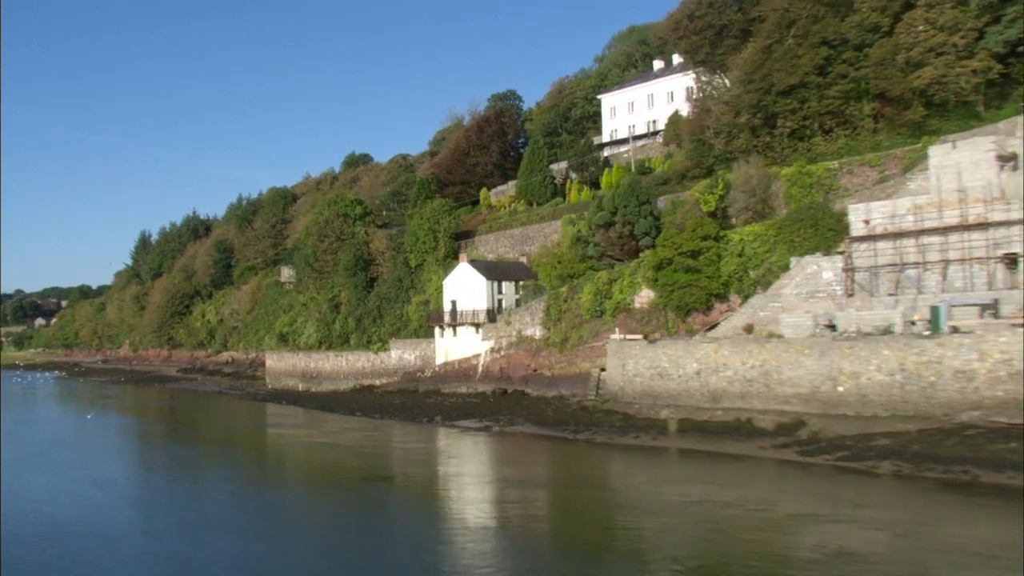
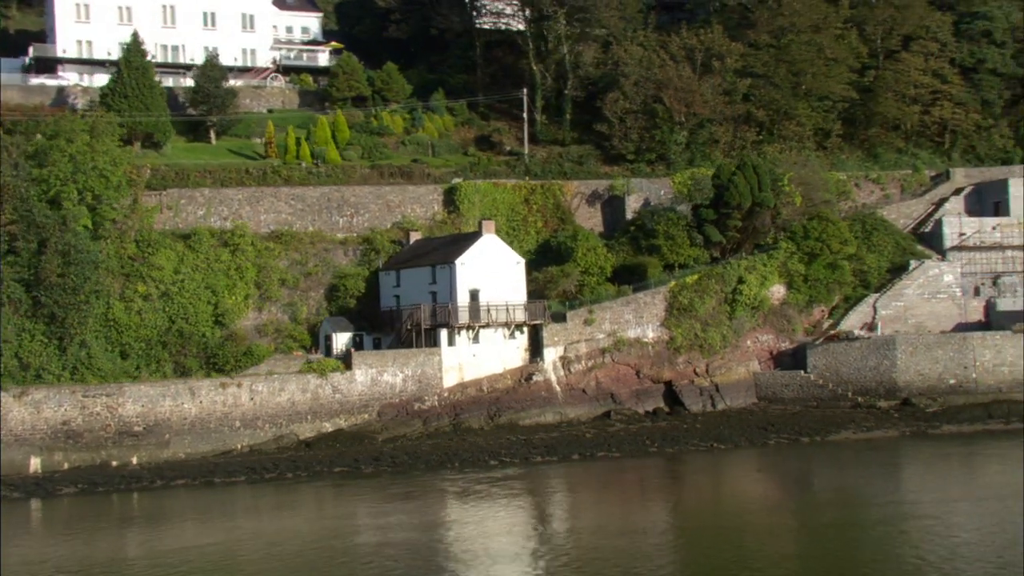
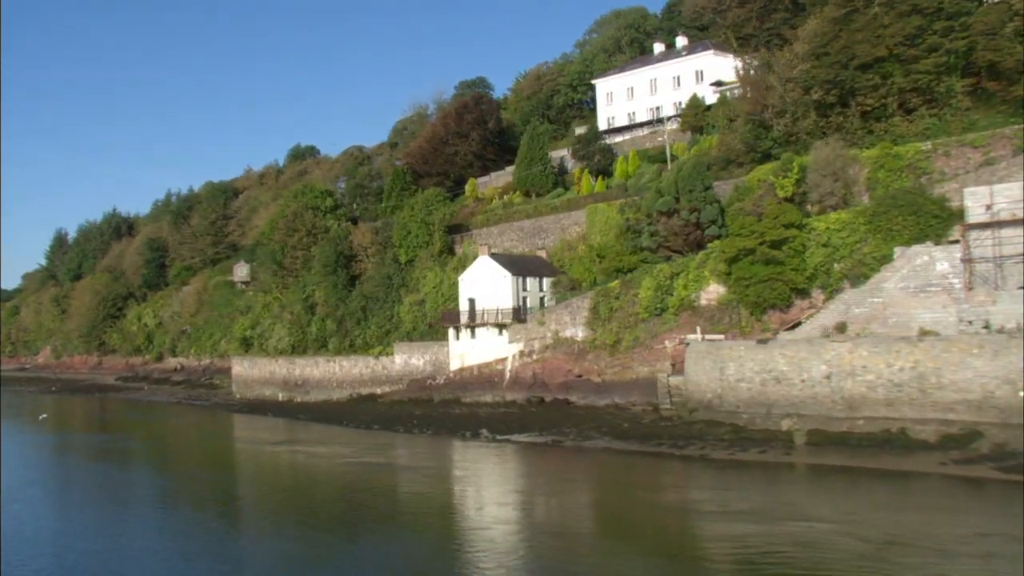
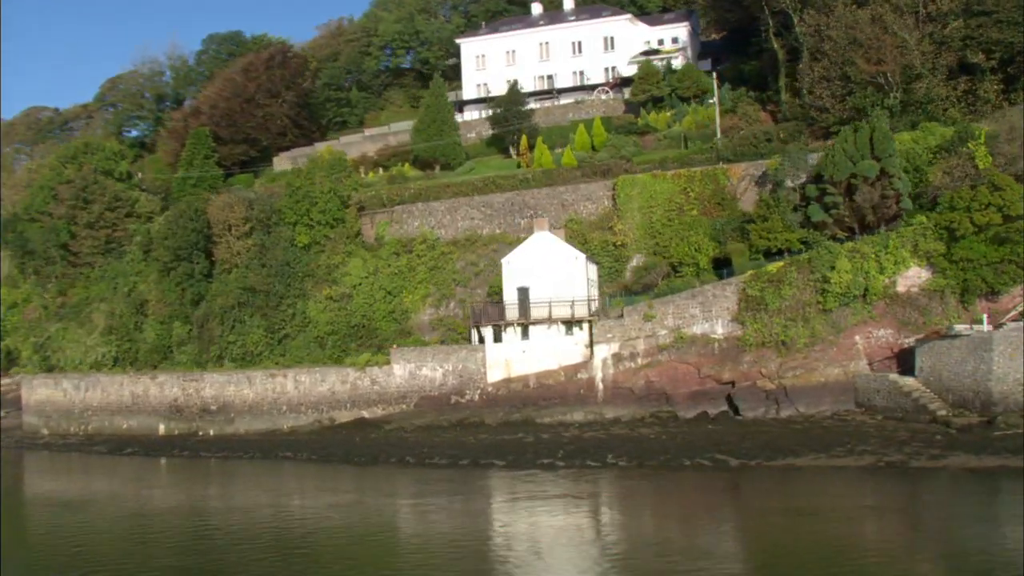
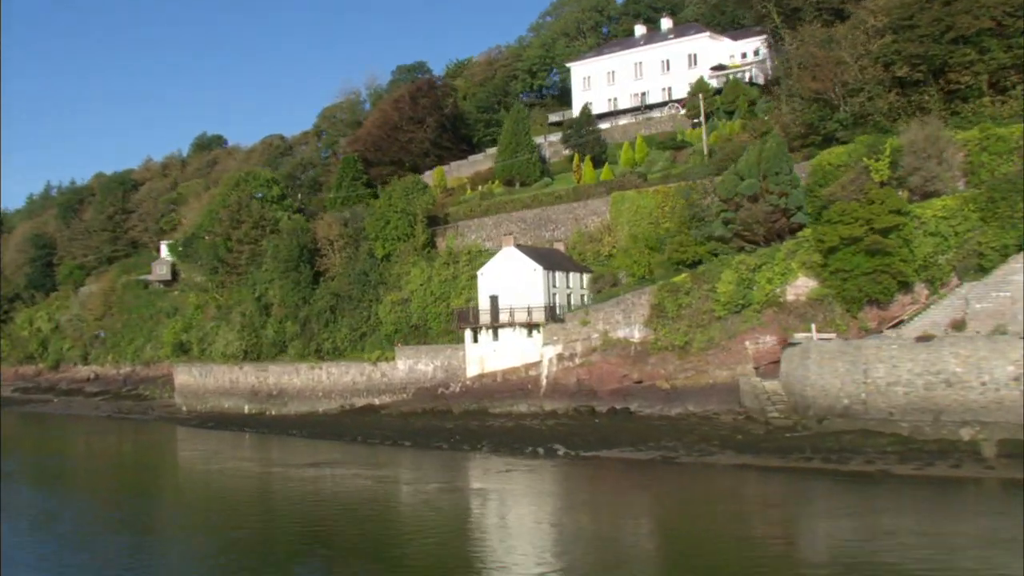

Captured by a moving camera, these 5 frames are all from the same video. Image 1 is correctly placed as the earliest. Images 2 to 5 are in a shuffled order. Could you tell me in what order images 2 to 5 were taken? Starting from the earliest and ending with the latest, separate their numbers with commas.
3, 5, 4, 2
